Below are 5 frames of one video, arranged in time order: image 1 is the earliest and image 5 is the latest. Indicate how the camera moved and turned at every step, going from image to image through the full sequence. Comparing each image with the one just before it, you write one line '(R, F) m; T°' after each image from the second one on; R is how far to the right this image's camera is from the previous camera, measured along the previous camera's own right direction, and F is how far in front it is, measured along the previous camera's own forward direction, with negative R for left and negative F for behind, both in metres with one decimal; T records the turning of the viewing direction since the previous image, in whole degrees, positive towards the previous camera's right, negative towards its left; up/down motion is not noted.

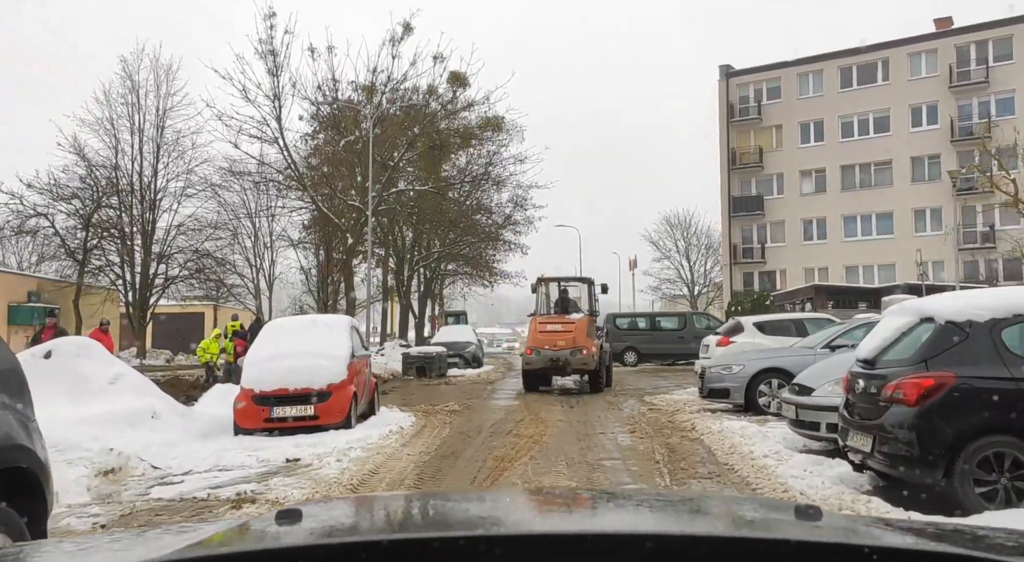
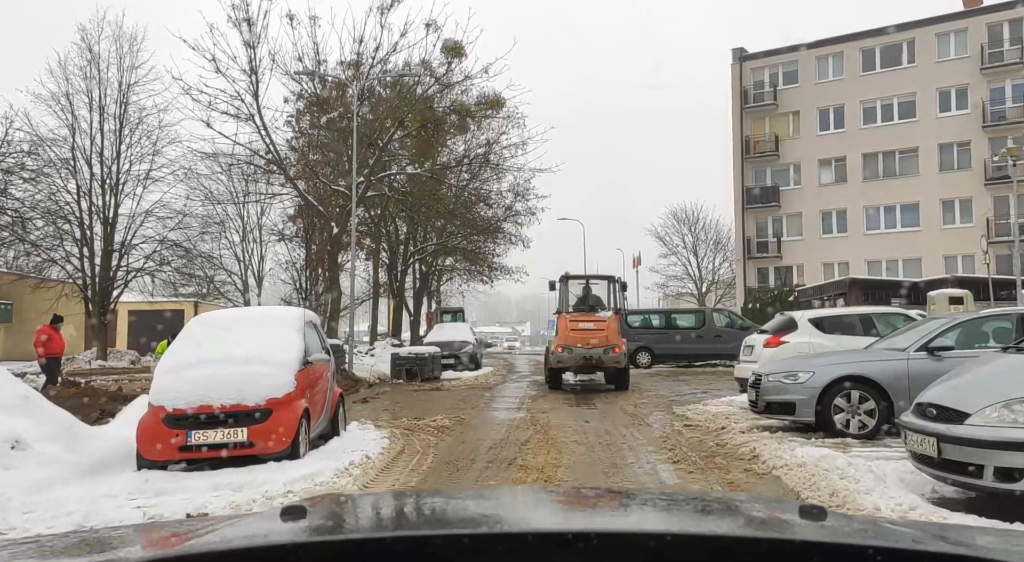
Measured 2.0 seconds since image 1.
(0.0, +2.3) m; 0°
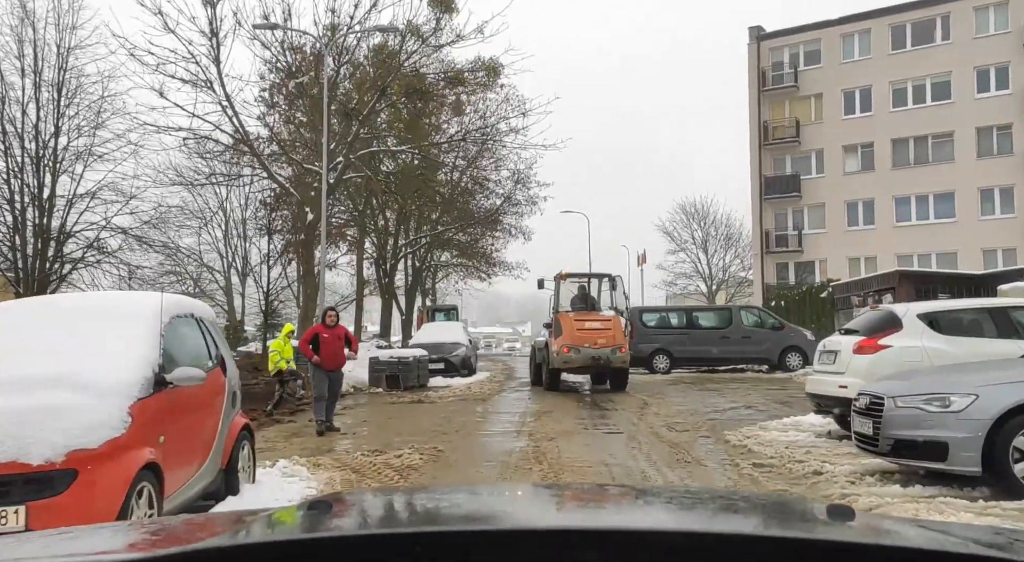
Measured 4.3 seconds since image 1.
(0.0, +2.8) m; 0°
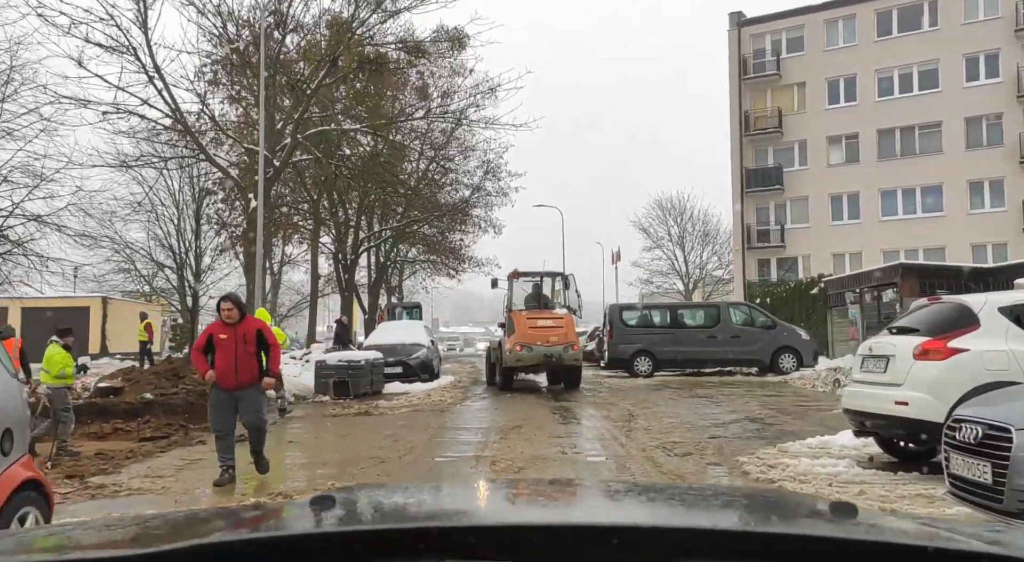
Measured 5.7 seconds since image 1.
(+0.2, +1.9) m; +2°
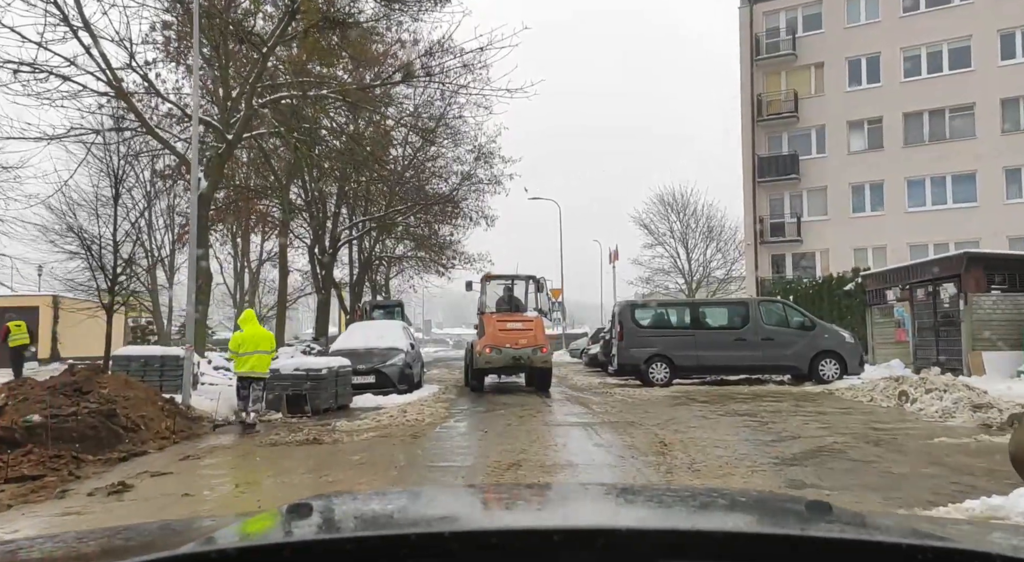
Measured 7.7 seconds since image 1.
(0.0, +2.7) m; 0°
